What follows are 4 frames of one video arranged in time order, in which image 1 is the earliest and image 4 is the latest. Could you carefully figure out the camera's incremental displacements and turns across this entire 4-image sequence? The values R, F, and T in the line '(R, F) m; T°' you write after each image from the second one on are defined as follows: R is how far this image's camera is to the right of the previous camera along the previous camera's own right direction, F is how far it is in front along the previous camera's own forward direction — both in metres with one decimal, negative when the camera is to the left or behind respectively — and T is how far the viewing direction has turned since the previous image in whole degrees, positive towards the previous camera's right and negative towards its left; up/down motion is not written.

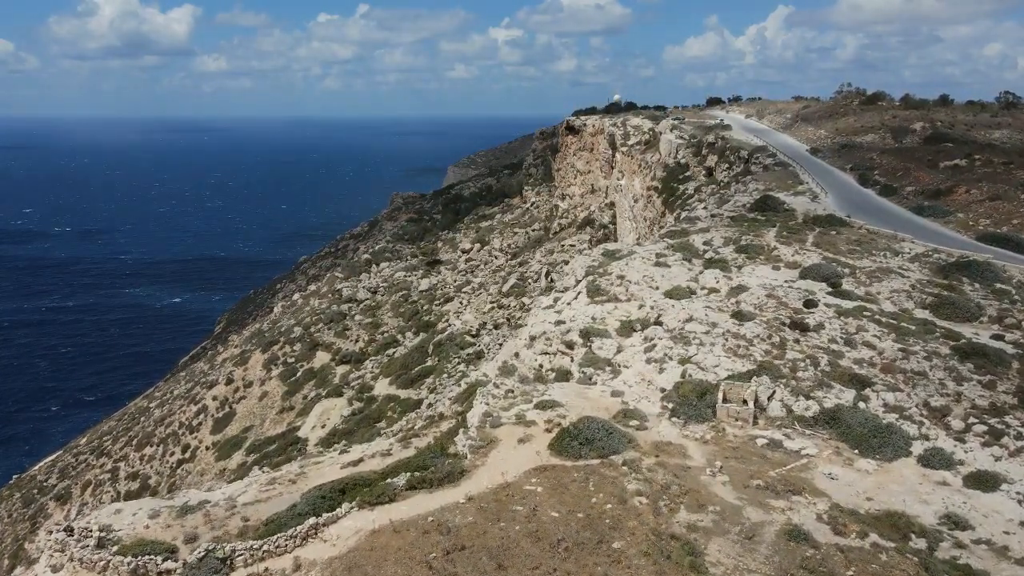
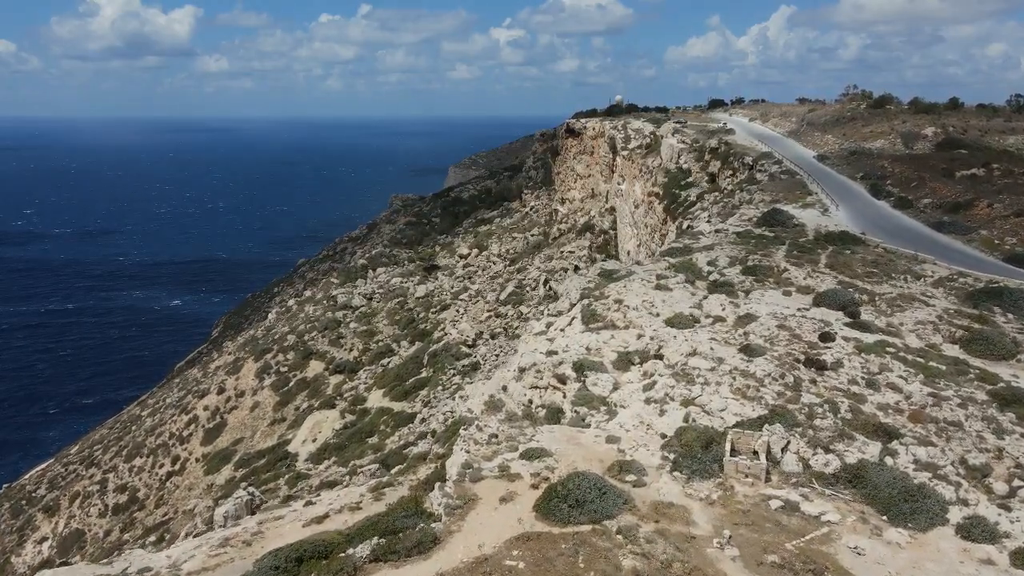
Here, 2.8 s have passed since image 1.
(+0.4, +1.3) m; 0°
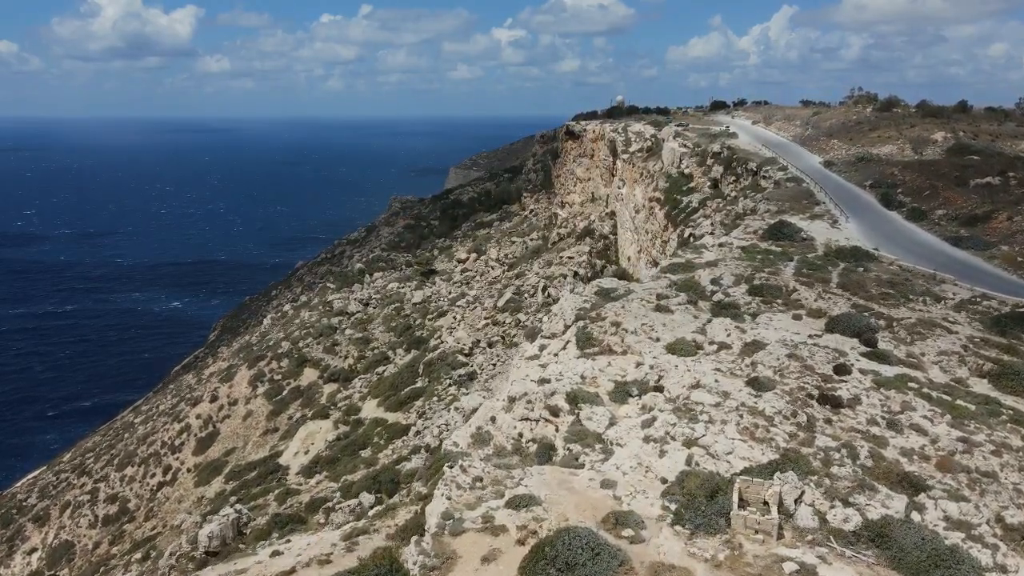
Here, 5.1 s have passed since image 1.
(+0.3, +1.1) m; 0°
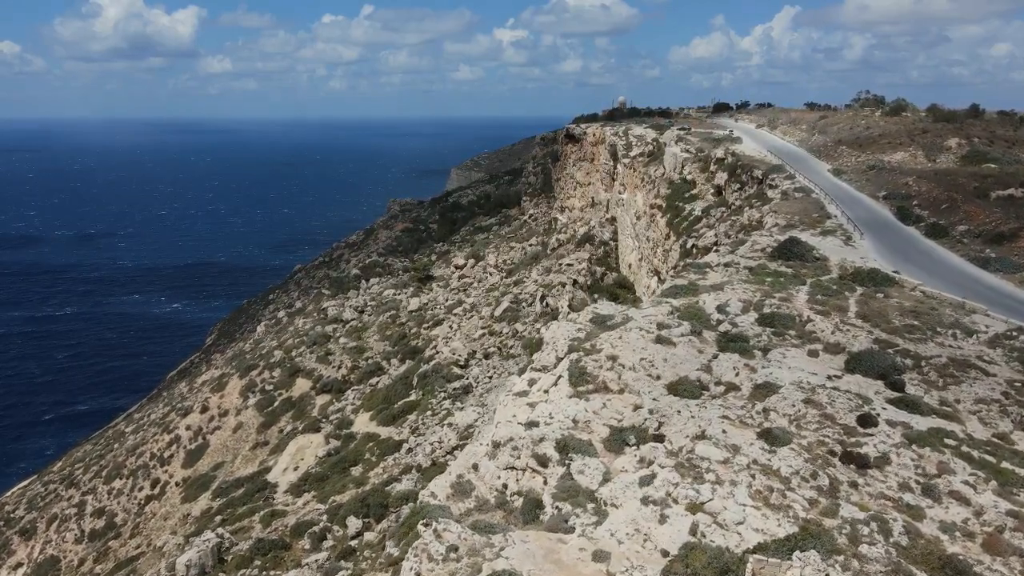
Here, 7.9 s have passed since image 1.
(+0.4, +1.4) m; 0°
